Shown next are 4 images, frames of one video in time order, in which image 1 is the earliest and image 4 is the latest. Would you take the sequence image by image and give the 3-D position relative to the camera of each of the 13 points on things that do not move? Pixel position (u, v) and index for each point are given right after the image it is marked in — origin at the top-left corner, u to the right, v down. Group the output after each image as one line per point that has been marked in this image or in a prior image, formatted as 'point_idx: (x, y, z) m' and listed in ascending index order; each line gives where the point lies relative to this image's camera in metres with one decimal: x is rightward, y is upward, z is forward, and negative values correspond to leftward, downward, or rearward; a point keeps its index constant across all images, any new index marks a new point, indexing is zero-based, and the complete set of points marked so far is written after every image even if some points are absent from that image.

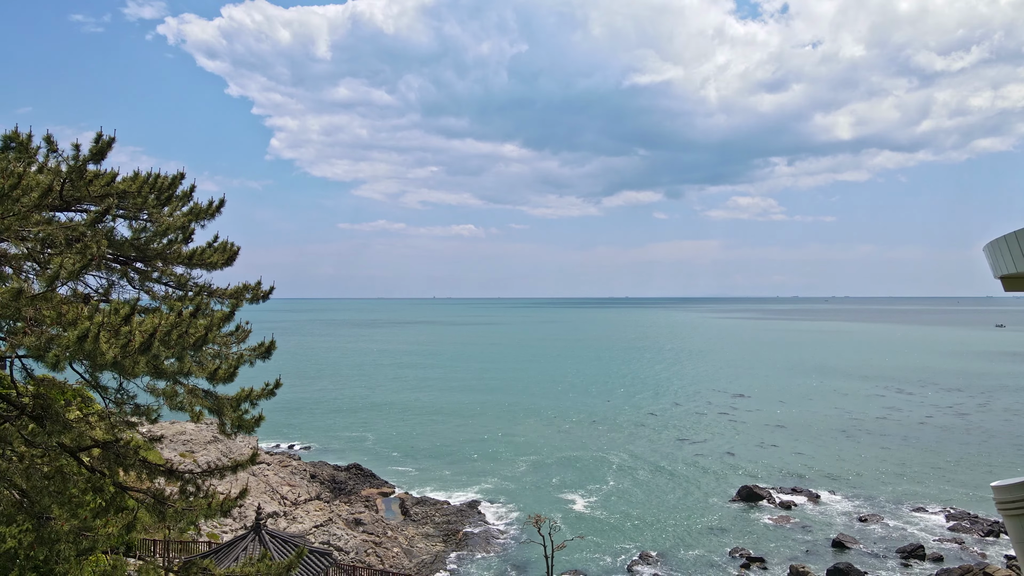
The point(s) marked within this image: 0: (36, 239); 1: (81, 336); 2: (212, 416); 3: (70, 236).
0: (-4.8, +0.5, +5.8) m
1: (-3.7, -0.4, +5.1) m
2: (-3.4, -1.5, +6.4) m
3: (-4.6, +0.5, +6.1) m
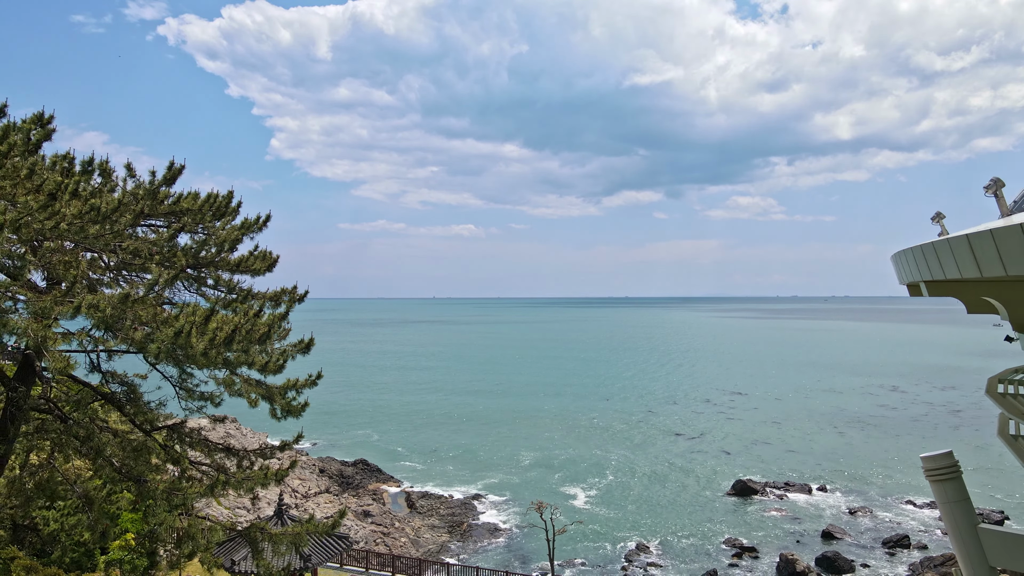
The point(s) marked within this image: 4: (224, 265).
0: (-4.7, +0.5, +6.9) m
1: (-3.6, -0.5, +6.2) m
2: (-3.3, -1.5, +7.5) m
3: (-4.5, +0.5, +7.2) m
4: (-4.0, +0.3, +7.7) m
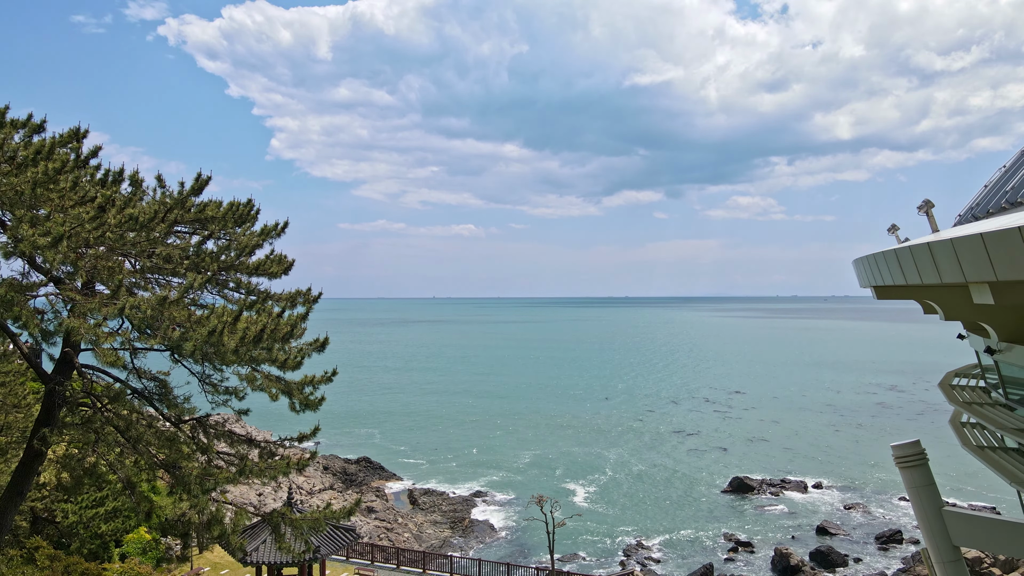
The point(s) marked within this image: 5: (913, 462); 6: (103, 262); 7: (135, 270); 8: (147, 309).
0: (-4.7, +0.4, +7.5) m
1: (-3.6, -0.5, +6.8) m
2: (-3.2, -1.6, +8.0) m
3: (-4.5, +0.4, +7.7) m
4: (-4.0, +0.3, +8.3) m
5: (+5.5, -2.4, +7.8) m
6: (-4.9, +0.3, +6.9) m
7: (-4.8, +0.2, +7.4) m
8: (-4.2, -0.2, +6.6) m
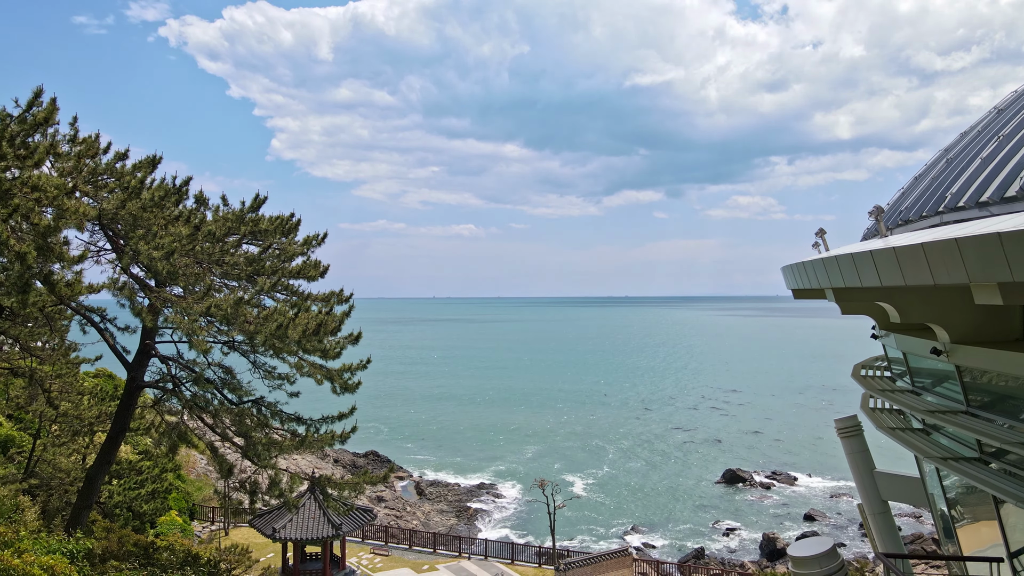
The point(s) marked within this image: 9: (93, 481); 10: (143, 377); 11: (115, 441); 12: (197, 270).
0: (-4.5, +0.4, +8.9) m
1: (-3.5, -0.6, +8.3) m
2: (-3.1, -1.6, +9.5) m
3: (-4.3, +0.4, +9.2) m
4: (-3.9, +0.2, +9.8) m
5: (+5.6, -2.4, +9.3) m
6: (-4.8, +0.3, +8.3) m
7: (-4.7, +0.2, +8.8) m
8: (-4.1, -0.3, +8.0) m
9: (-7.5, -3.5, +10.1) m
10: (-6.0, -1.5, +9.1) m
11: (-7.1, -2.7, +10.0) m
12: (-4.9, +0.3, +8.5) m
